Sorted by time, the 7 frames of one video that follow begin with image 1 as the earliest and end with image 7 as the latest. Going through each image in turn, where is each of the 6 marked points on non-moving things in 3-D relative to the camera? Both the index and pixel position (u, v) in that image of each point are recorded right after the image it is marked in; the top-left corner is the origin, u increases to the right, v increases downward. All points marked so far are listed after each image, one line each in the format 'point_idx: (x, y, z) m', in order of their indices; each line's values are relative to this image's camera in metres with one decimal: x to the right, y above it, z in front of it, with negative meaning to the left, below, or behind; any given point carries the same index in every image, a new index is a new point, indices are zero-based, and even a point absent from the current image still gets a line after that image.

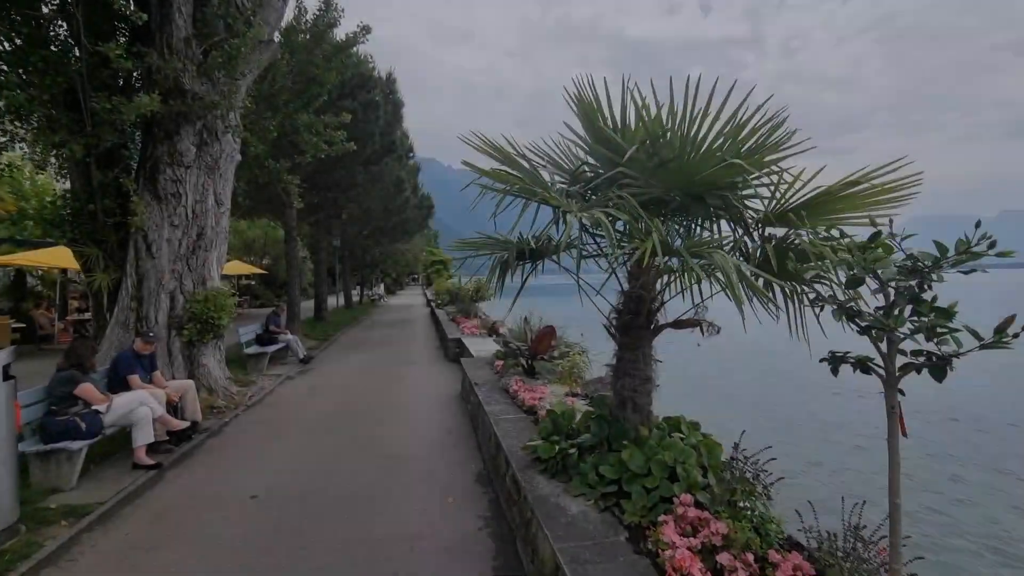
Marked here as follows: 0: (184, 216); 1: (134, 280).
0: (-6.0, +1.3, +8.7) m
1: (-6.8, +0.1, +8.5) m
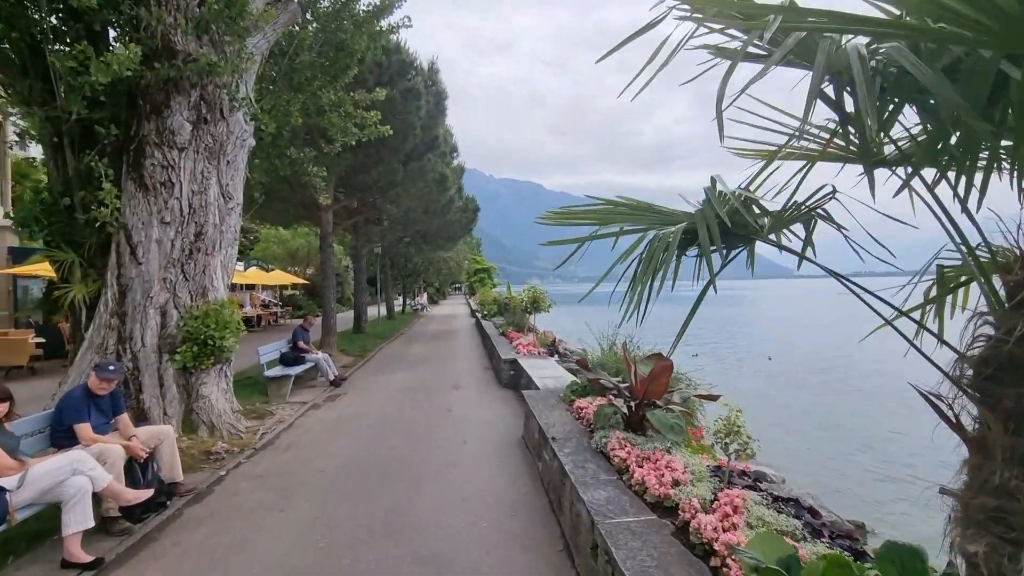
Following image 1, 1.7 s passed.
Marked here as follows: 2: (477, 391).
0: (-4.9, +1.1, +7.0) m
1: (-5.7, -0.1, +6.8) m
2: (-0.8, -2.2, +10.4) m
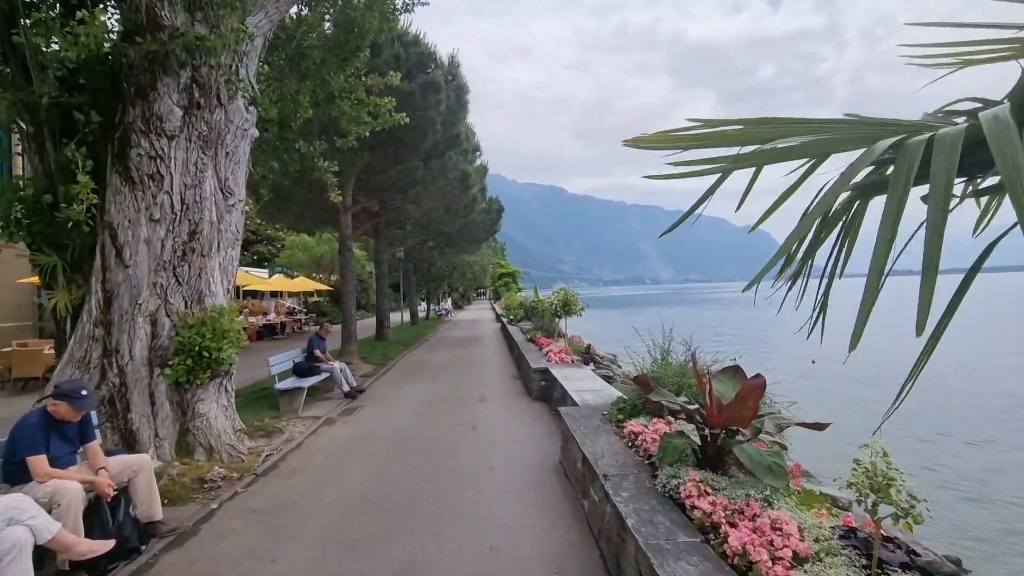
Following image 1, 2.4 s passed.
0: (-4.4, +1.1, +6.2) m
1: (-5.2, -0.1, +6.1) m
2: (-0.1, -2.3, +9.4) m
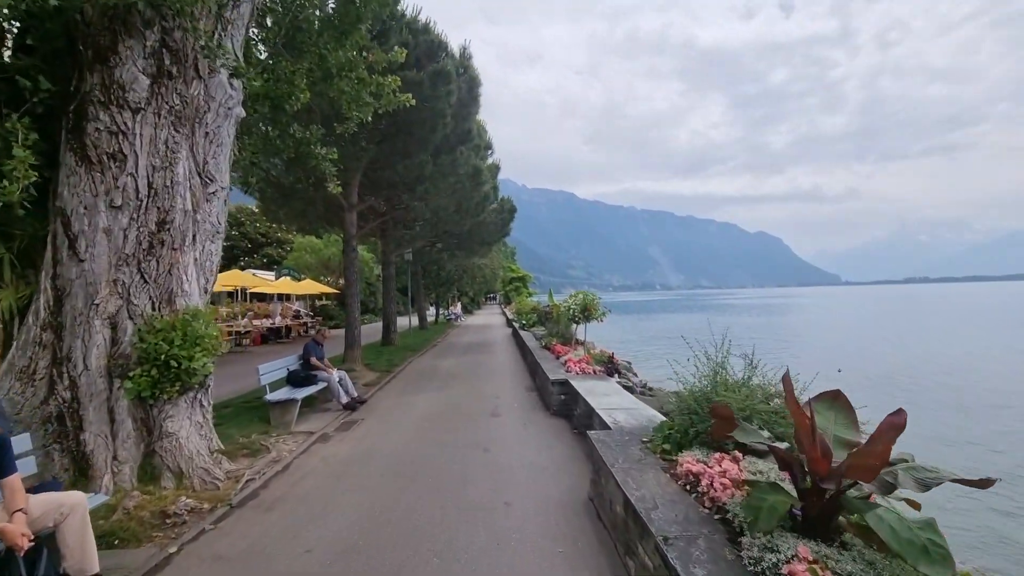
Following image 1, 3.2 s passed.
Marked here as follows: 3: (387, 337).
0: (-4.2, +1.1, +5.3) m
1: (-5.0, -0.1, +5.2) m
2: (+0.1, -2.3, +8.4) m
3: (-5.2, -2.0, +19.9) m
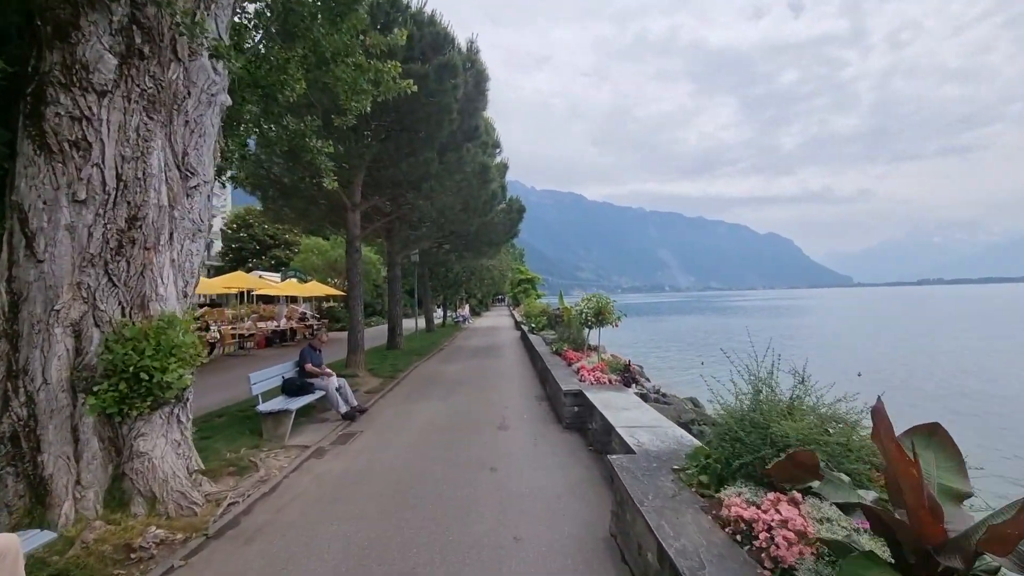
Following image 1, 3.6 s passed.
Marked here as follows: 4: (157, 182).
0: (-4.1, +1.0, +4.8) m
1: (-4.9, -0.1, +4.7) m
2: (+0.3, -2.4, +7.8) m
3: (-4.9, -2.1, +19.4) m
4: (-3.8, +1.1, +5.1) m
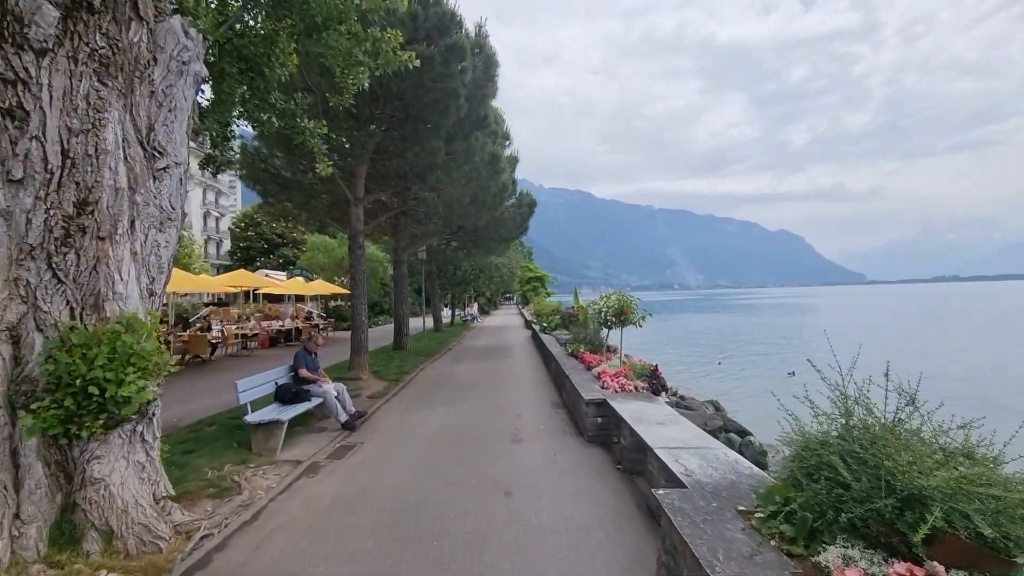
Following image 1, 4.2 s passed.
0: (-3.9, +1.1, +4.0) m
1: (-4.7, -0.1, +3.9) m
2: (+0.5, -2.3, +6.9) m
3: (-4.4, -2.1, +18.6) m
4: (-3.6, +1.2, +4.3) m
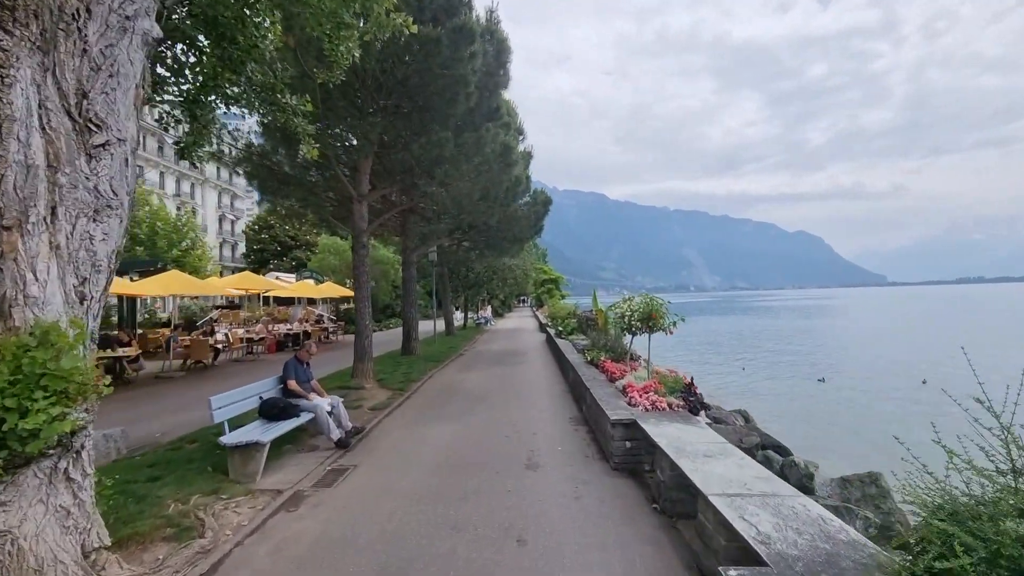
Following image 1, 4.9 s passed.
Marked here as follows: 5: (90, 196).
0: (-3.9, +1.1, +3.1) m
1: (-4.7, -0.1, +3.0) m
2: (+0.7, -2.3, +5.9) m
3: (-3.9, -2.1, +17.8) m
4: (-3.5, +1.1, +3.5) m
5: (-3.5, +0.8, +4.0) m
